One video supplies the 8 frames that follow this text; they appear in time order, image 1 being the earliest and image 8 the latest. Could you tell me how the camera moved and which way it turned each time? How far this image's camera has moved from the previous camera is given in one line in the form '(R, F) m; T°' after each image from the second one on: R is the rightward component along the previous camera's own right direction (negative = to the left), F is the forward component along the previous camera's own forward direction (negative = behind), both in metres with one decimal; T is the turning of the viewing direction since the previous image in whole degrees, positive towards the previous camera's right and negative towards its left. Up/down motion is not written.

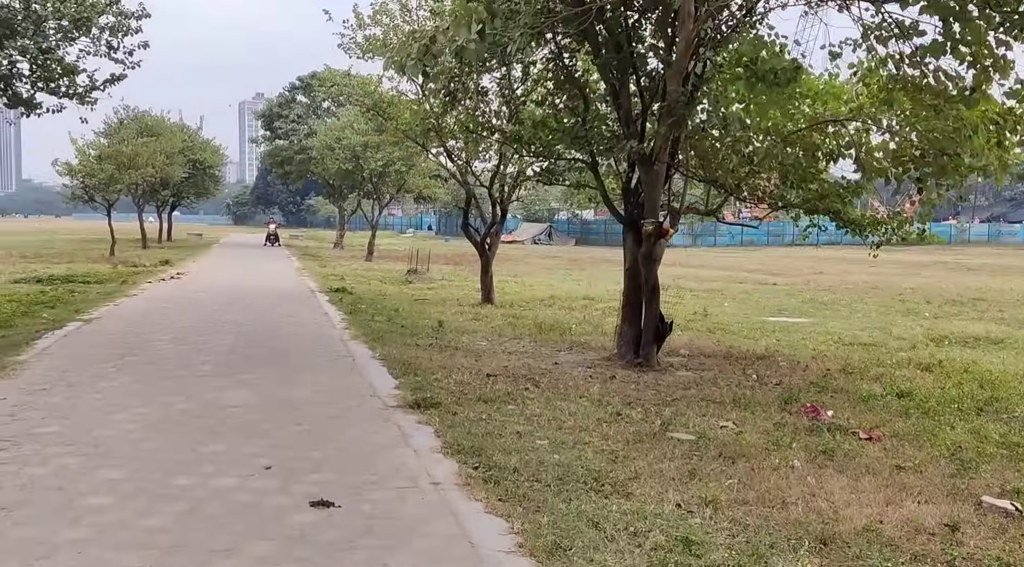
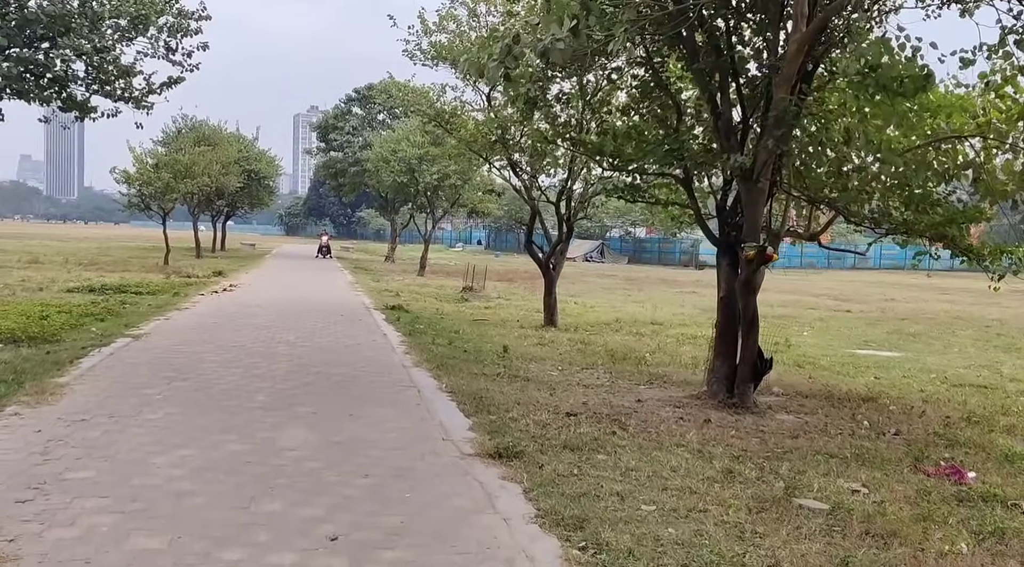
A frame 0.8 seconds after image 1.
(-0.3, +0.9) m; -3°
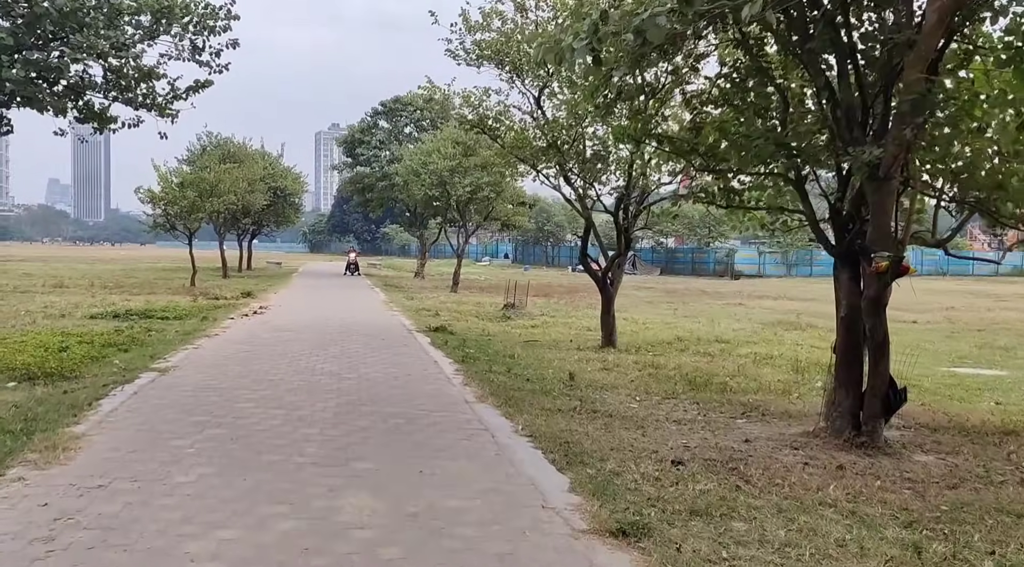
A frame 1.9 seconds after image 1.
(-0.5, +1.2) m; -1°
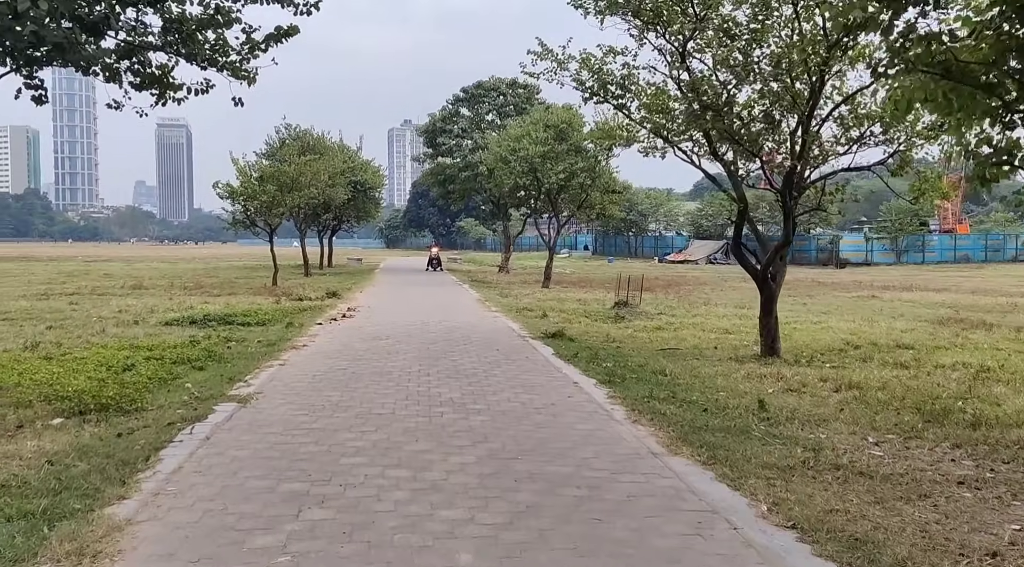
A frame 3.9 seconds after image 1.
(-0.8, +2.3) m; -5°
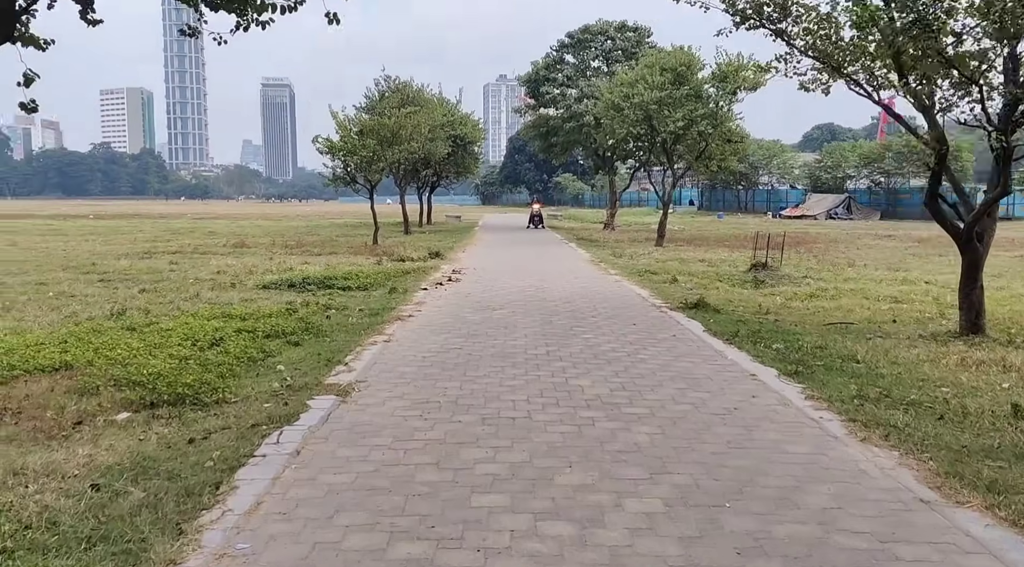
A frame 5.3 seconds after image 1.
(-0.5, +1.7) m; -6°
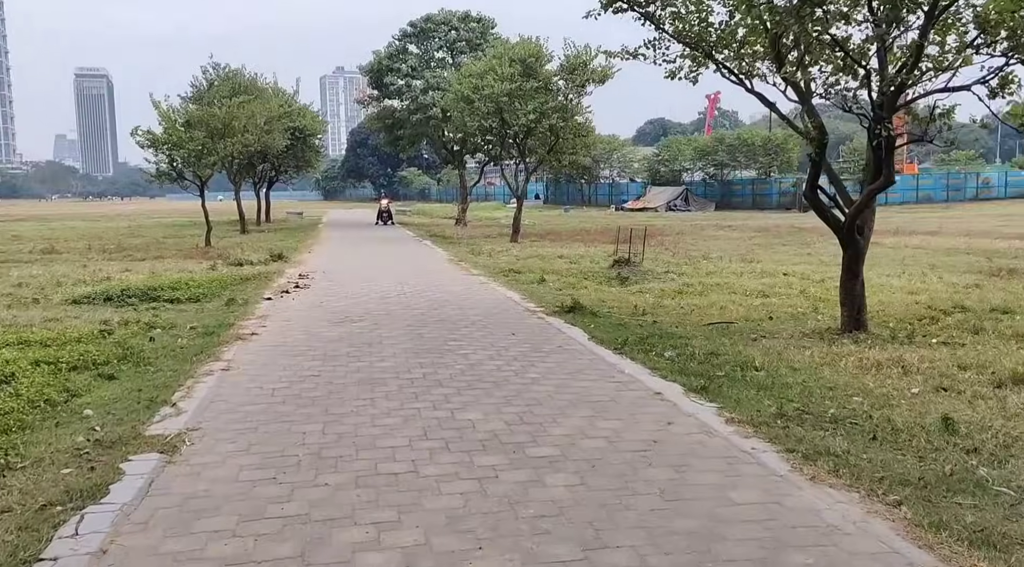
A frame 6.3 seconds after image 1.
(-0.2, +1.1) m; +10°
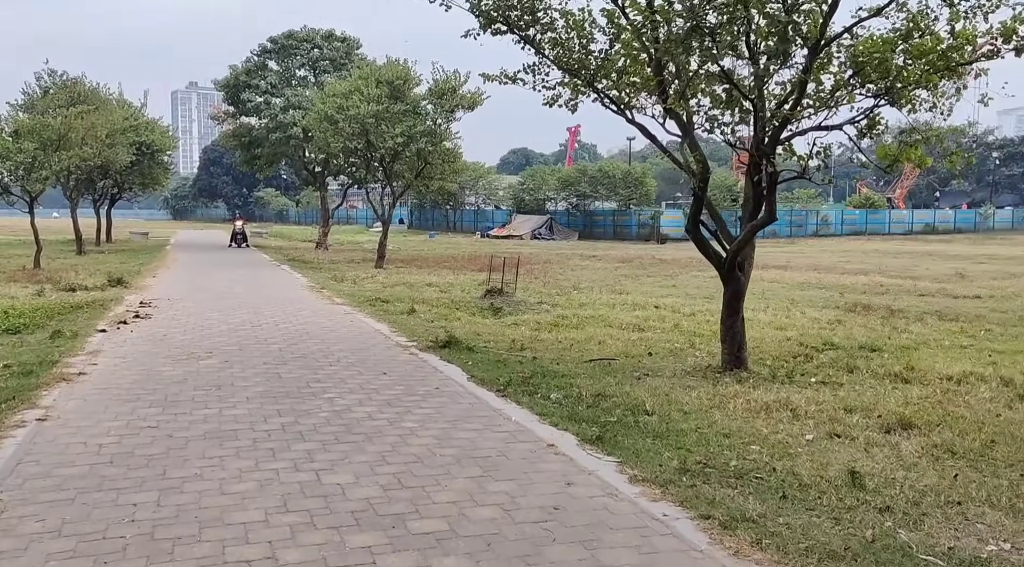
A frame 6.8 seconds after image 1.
(-0.1, +0.7) m; +9°
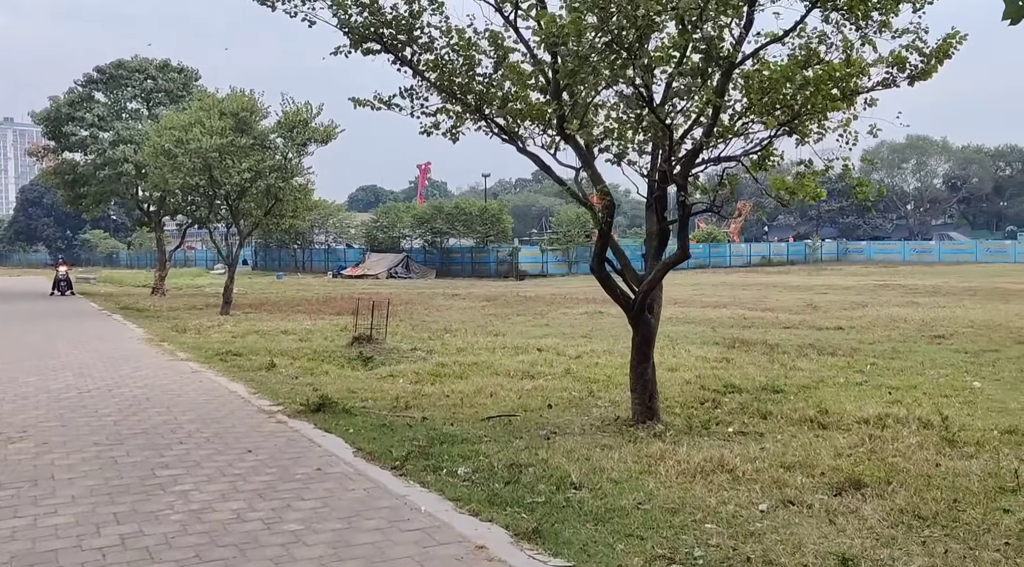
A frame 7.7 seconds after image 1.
(-0.3, +1.1) m; +10°
